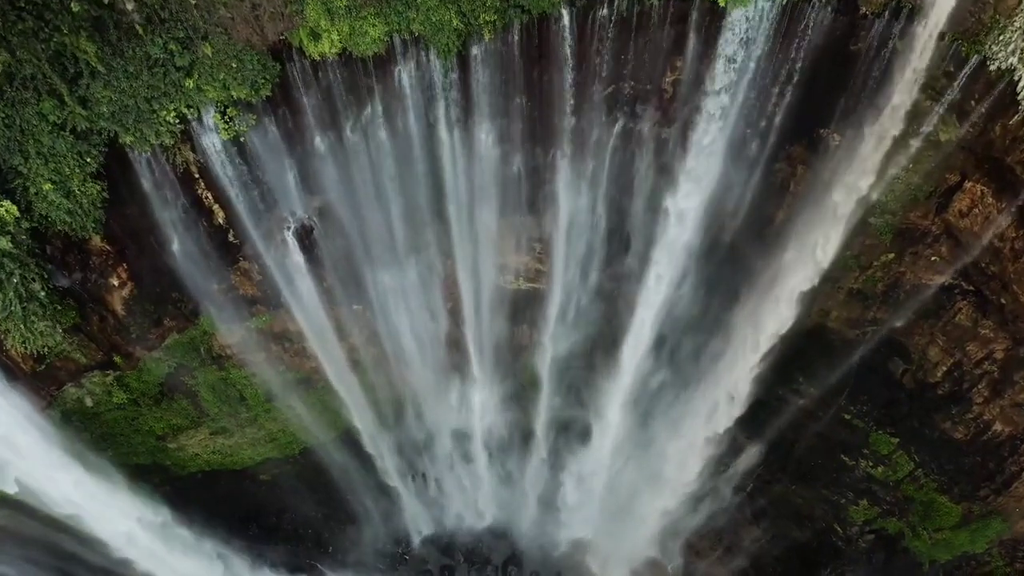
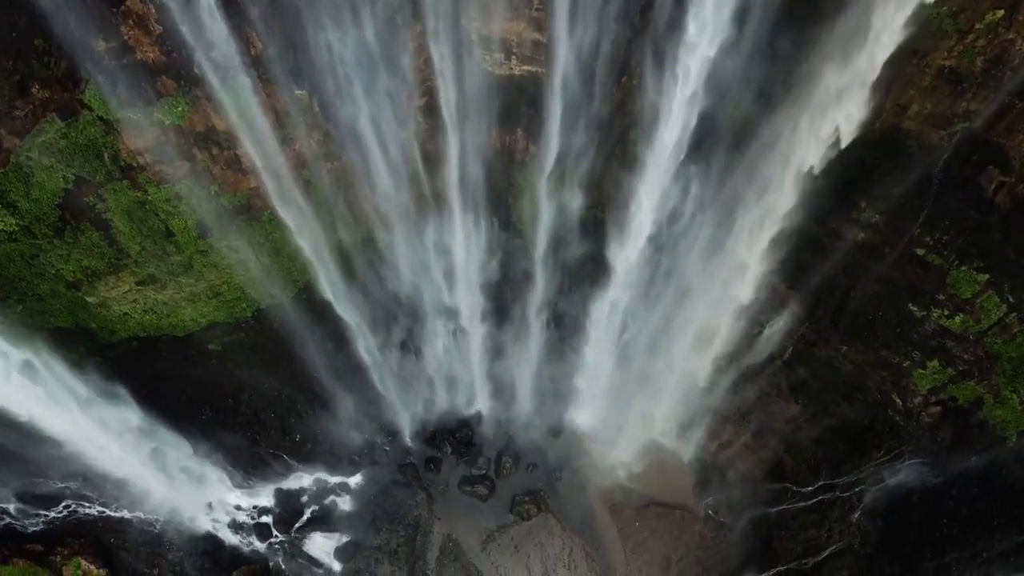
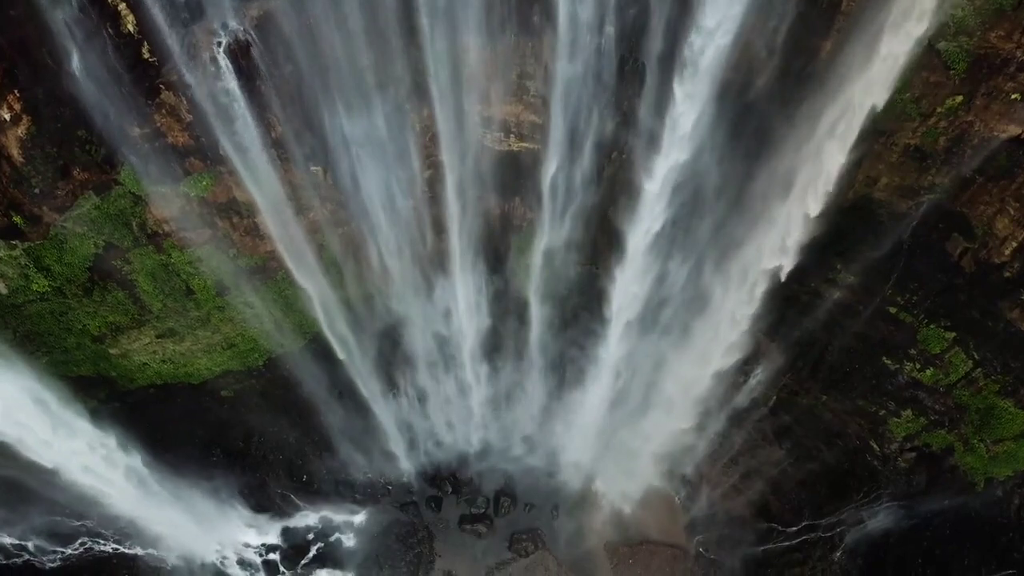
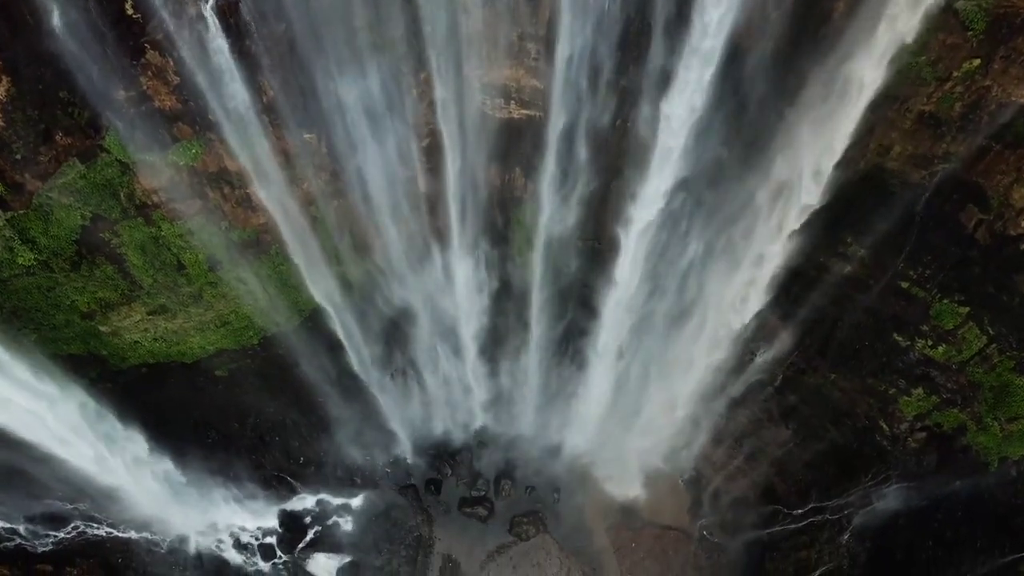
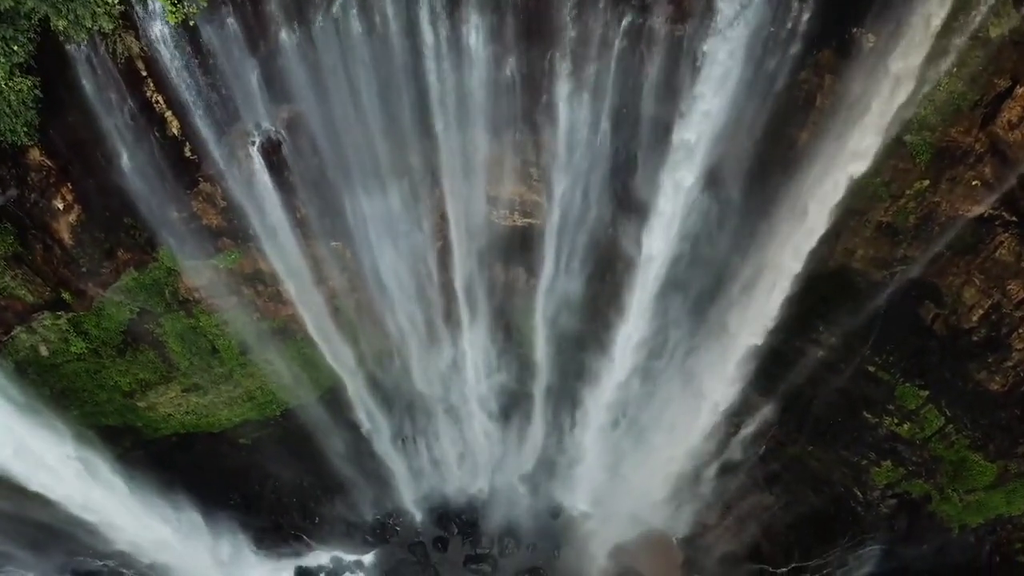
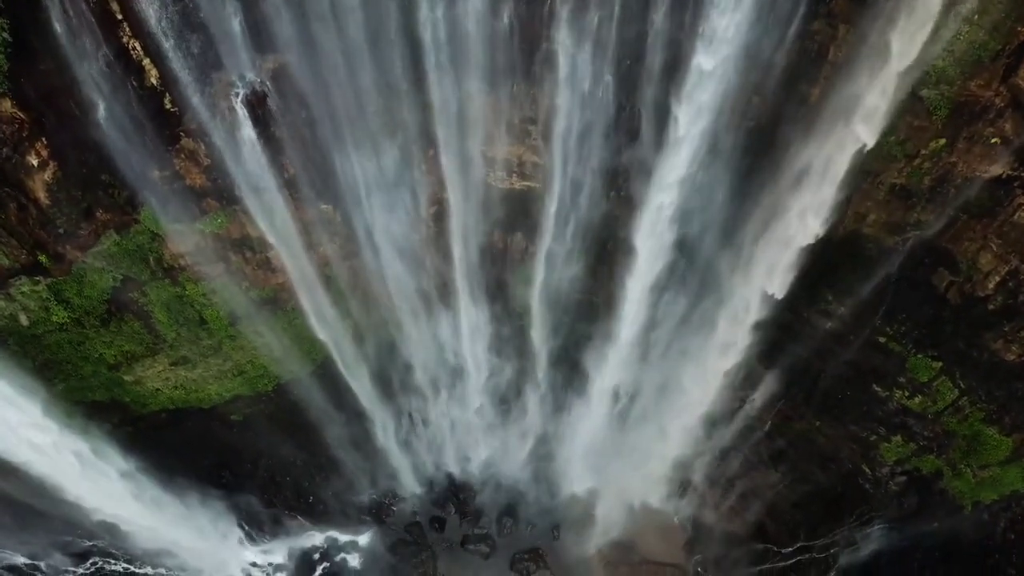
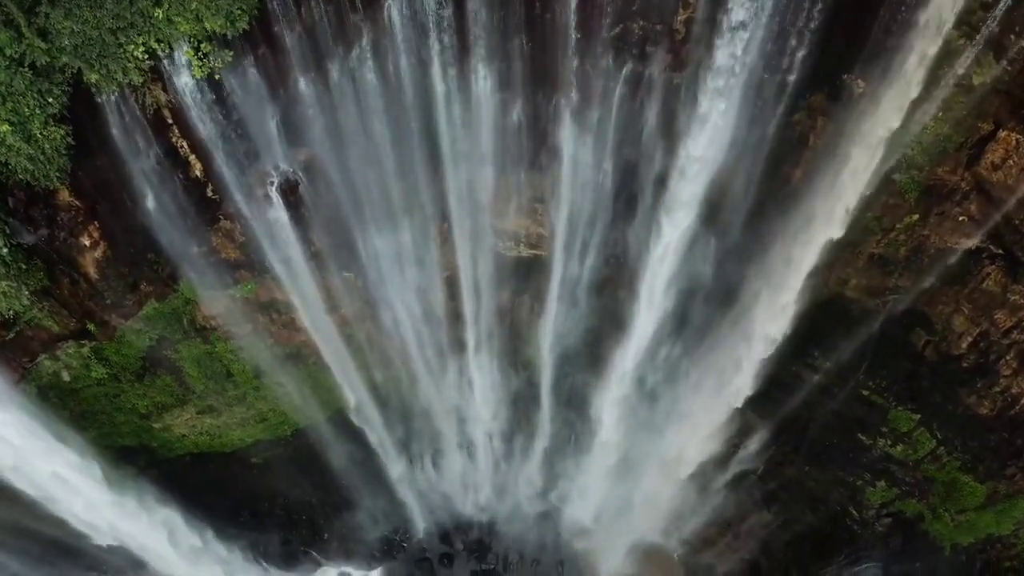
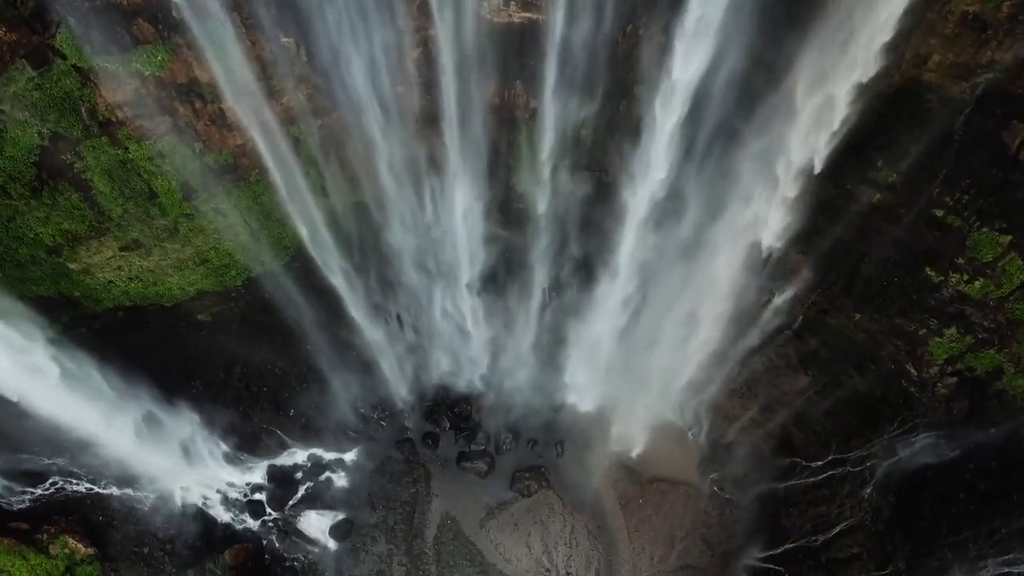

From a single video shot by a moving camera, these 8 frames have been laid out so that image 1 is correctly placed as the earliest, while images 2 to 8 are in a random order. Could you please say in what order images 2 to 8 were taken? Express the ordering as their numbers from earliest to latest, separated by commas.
7, 5, 6, 3, 4, 2, 8
